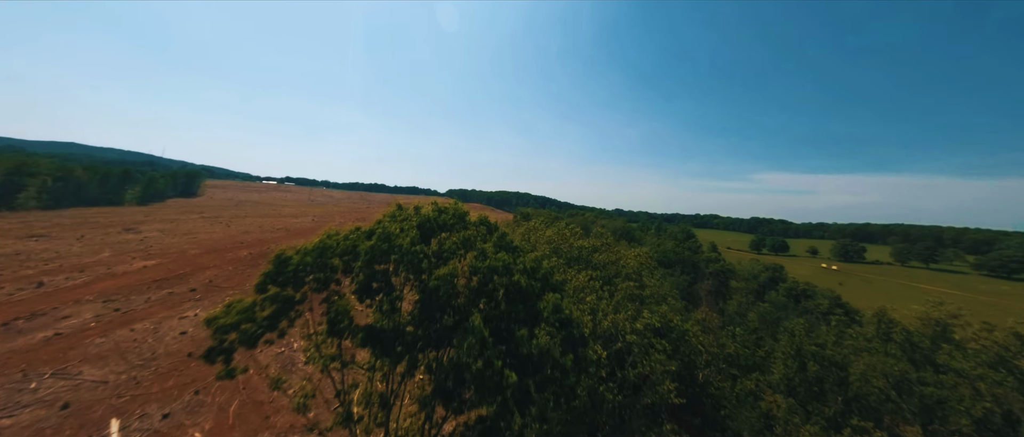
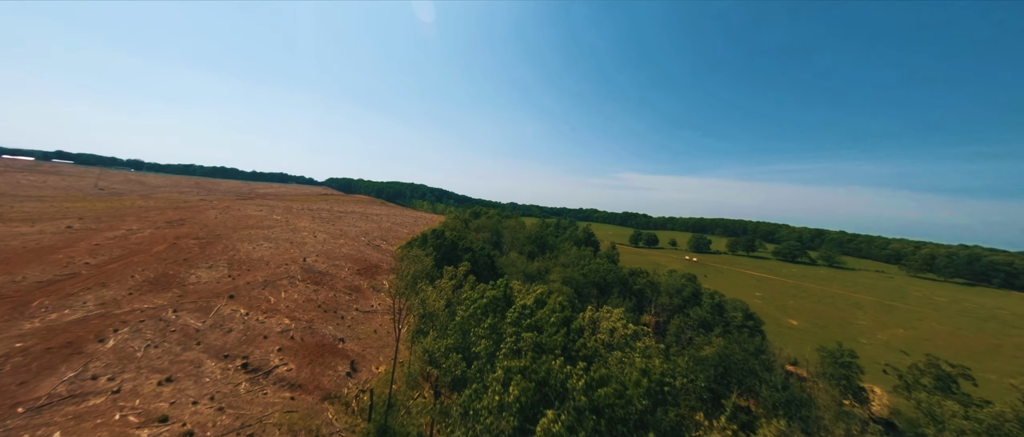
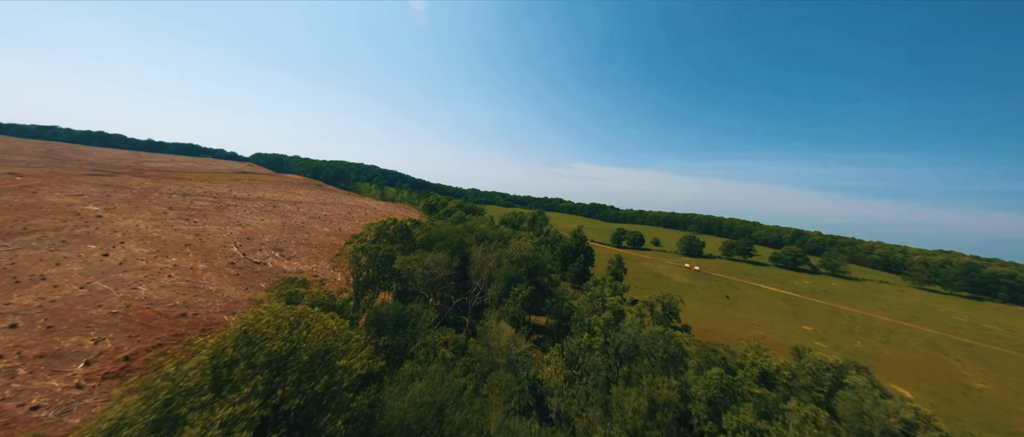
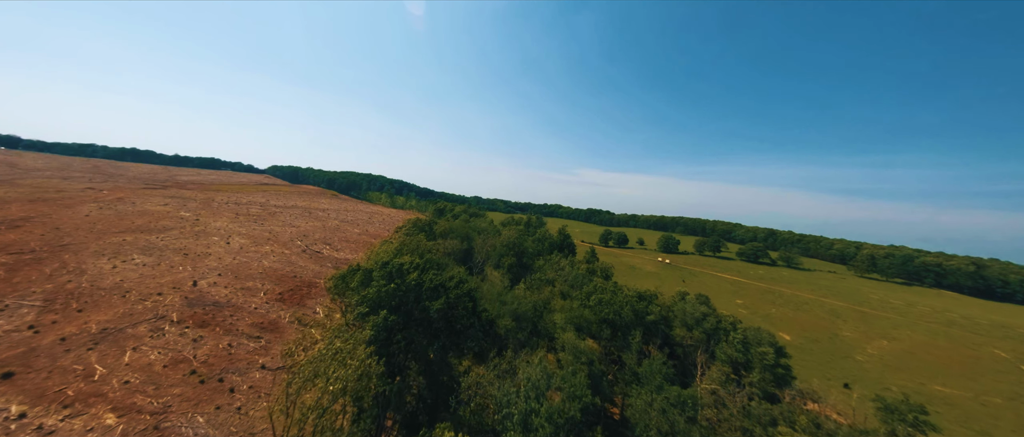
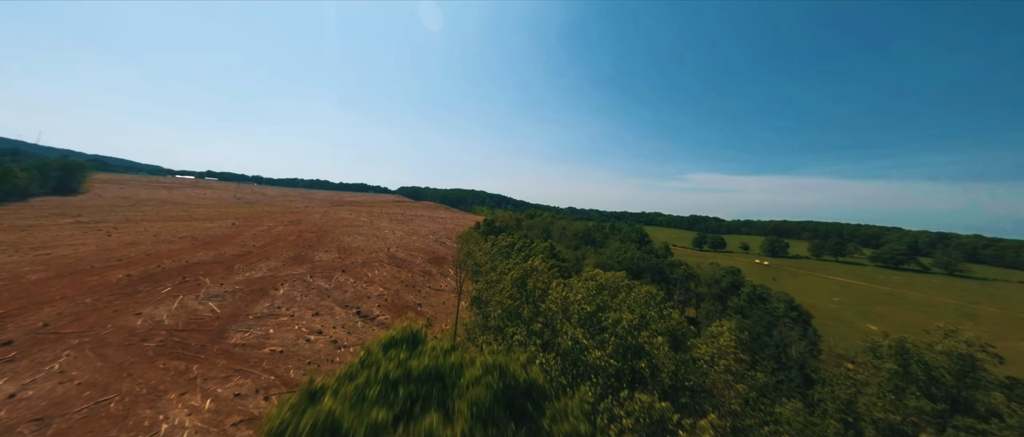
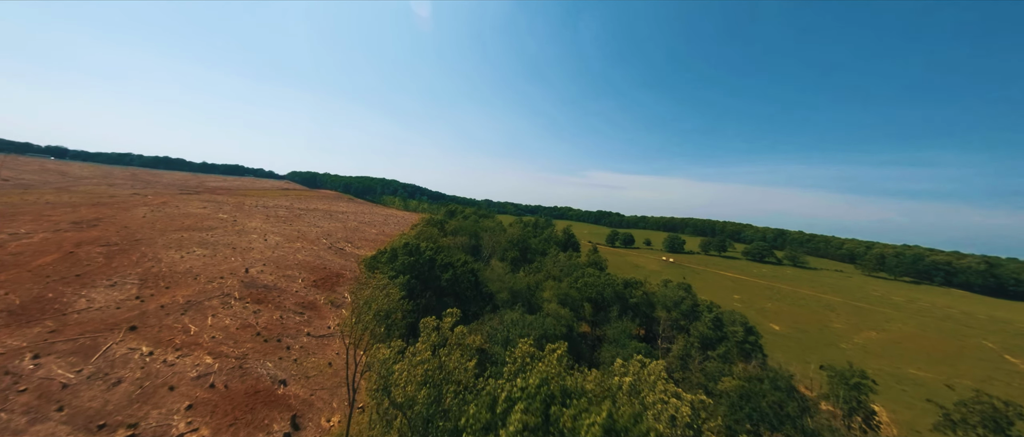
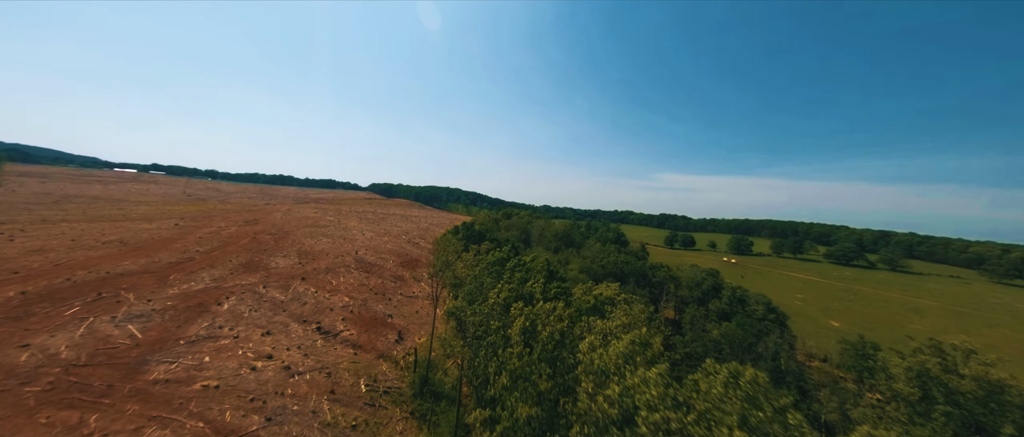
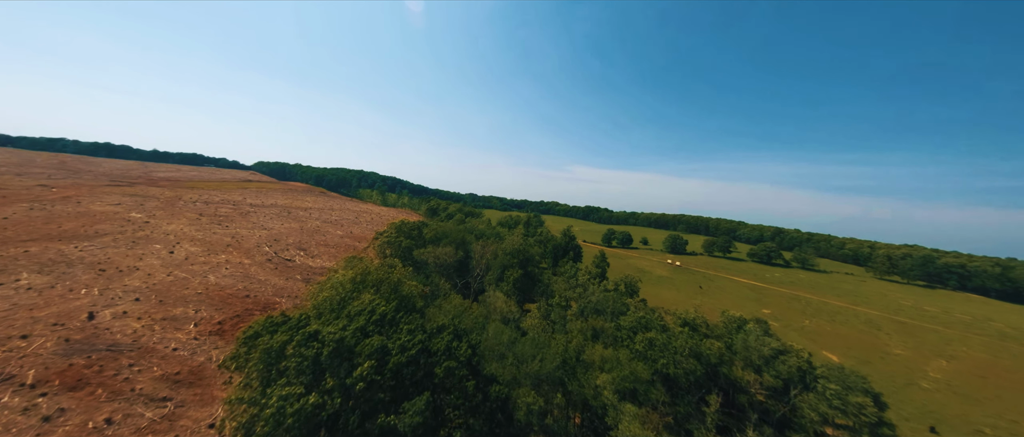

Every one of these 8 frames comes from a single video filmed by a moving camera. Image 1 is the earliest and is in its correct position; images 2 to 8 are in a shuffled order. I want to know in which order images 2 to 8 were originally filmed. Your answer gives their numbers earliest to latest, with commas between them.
5, 7, 2, 6, 4, 8, 3
